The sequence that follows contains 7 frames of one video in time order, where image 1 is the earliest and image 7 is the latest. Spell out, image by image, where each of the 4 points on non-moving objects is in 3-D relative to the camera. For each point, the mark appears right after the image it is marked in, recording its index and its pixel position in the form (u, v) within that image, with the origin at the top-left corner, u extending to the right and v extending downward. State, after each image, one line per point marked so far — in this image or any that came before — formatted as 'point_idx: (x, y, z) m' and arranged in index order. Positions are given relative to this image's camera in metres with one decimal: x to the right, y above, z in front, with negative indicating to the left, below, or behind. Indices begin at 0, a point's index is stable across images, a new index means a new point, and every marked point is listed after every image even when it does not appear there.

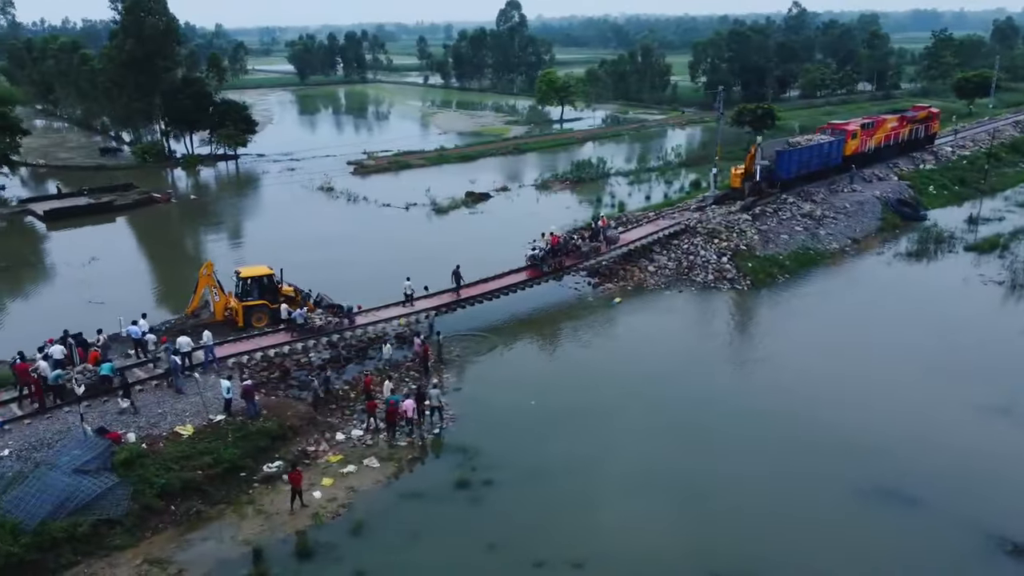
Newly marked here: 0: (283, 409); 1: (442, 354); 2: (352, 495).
0: (-4.4, -2.3, +15.3) m
1: (-1.8, -1.8, +19.4) m
2: (-2.7, -3.5, +13.5) m
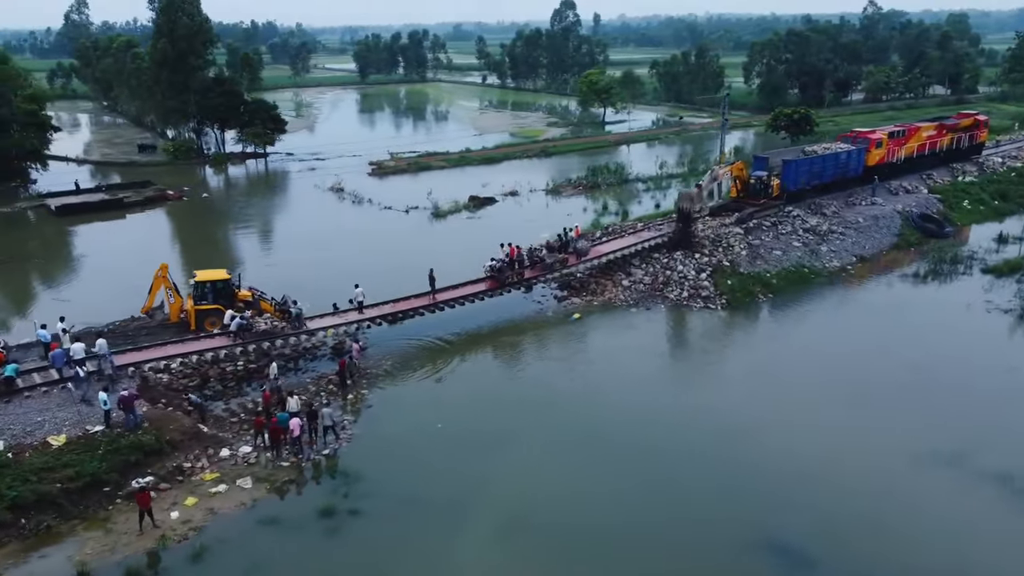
0: (-6.4, -2.5, +14.9) m
1: (-3.4, -2.1, +18.7) m
2: (-4.9, -3.8, +13.0) m
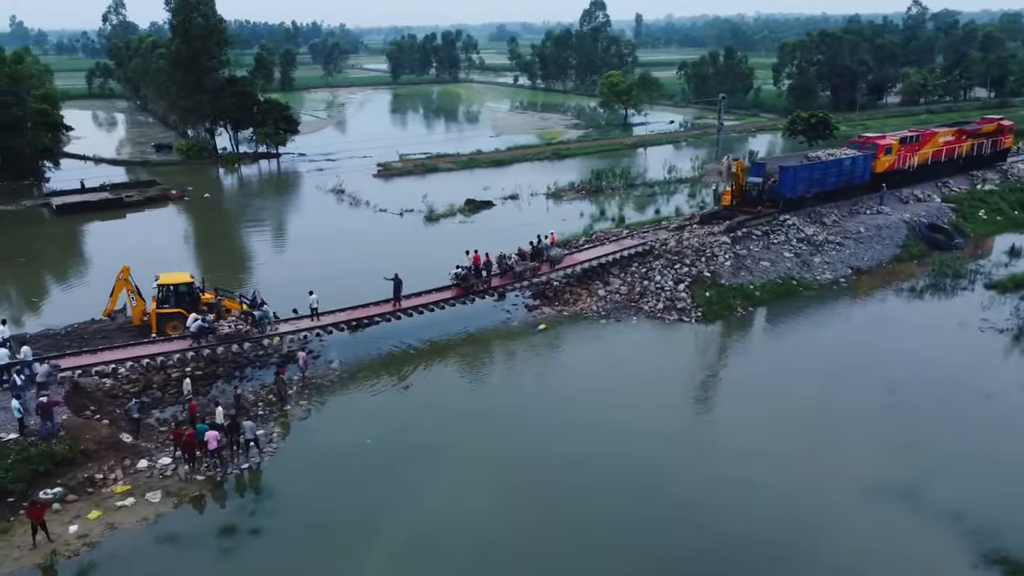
0: (-7.8, -2.6, +14.6) m
1: (-4.5, -2.2, +18.3) m
2: (-6.4, -3.9, +12.7) m
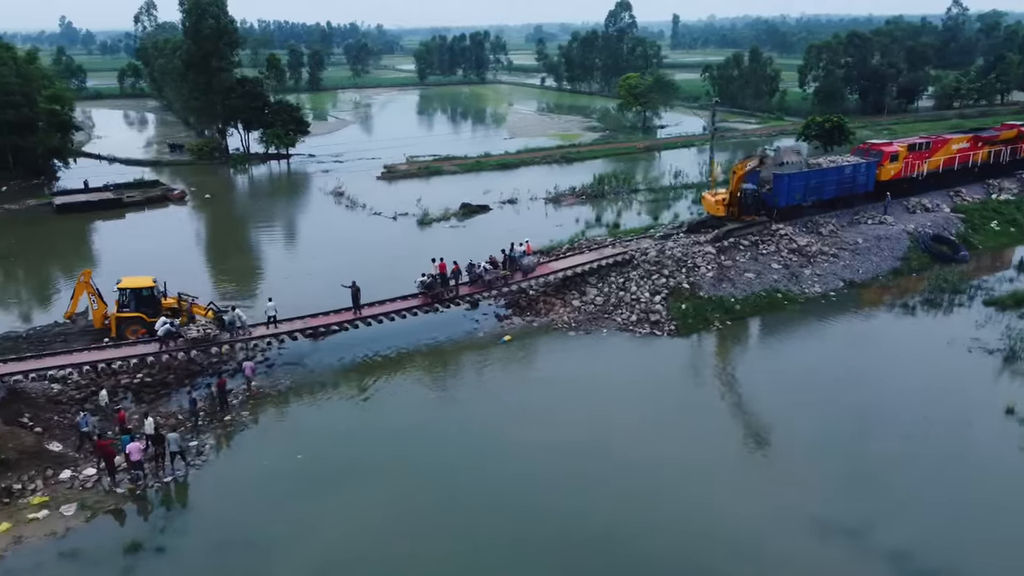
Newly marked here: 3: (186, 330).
0: (-9.0, -2.7, +14.4) m
1: (-5.6, -2.4, +17.9) m
2: (-7.8, -4.0, +12.4) m
3: (-8.1, -1.1, +19.7) m
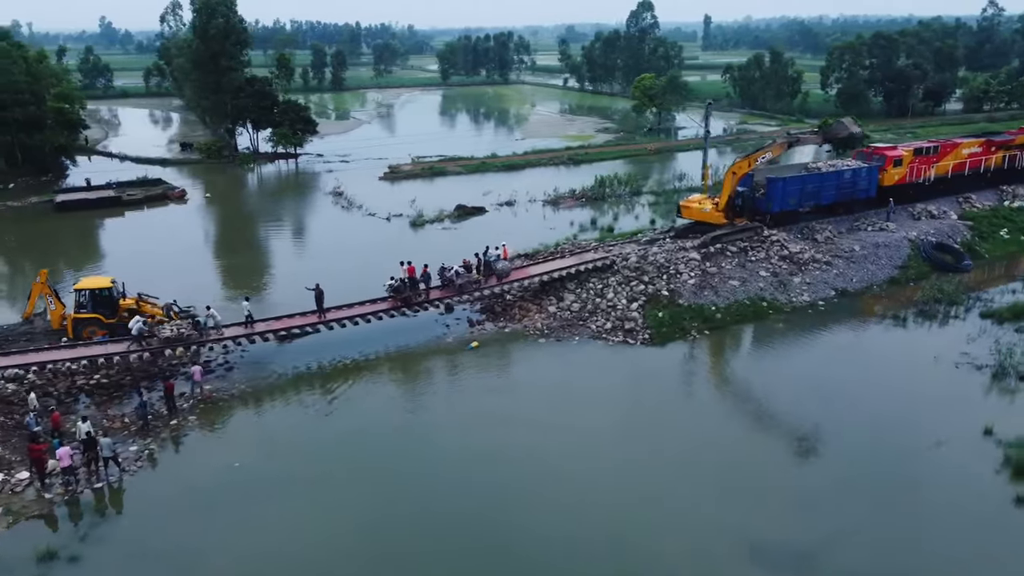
0: (-10.1, -2.7, +14.2) m
1: (-6.5, -2.5, +17.6) m
2: (-8.9, -4.0, +12.2) m
3: (-9.0, -1.1, +19.5) m
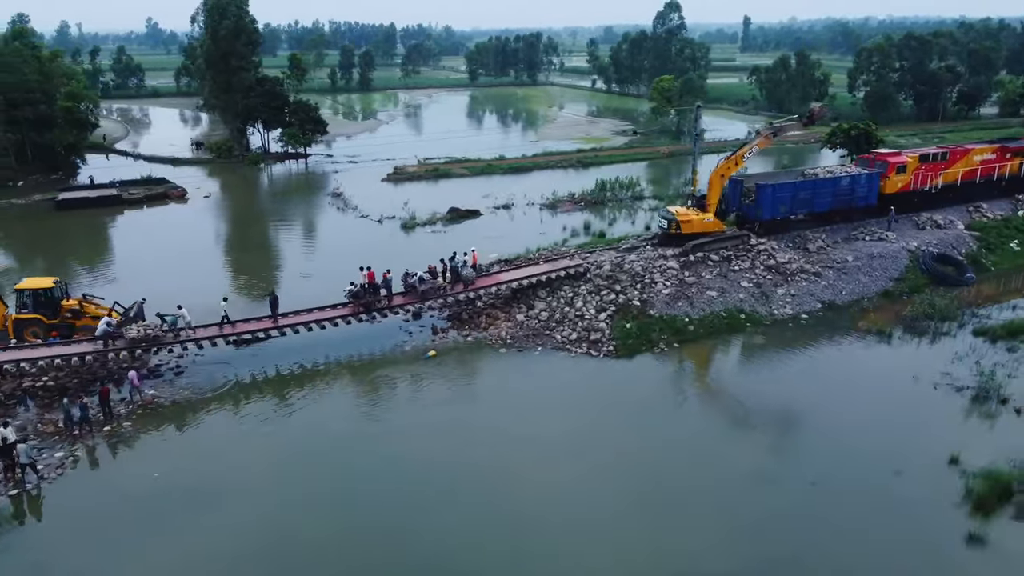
0: (-11.4, -2.7, +14.1) m
1: (-7.6, -2.5, +17.3) m
2: (-10.3, -4.1, +12.0) m
3: (-10.0, -1.1, +19.3) m
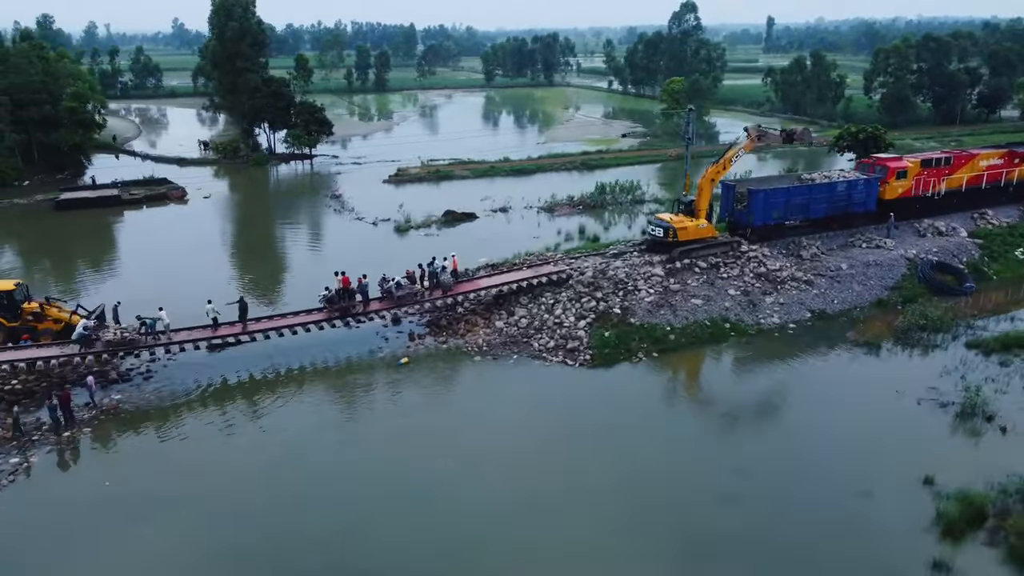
0: (-12.1, -2.8, +14.1) m
1: (-8.3, -2.6, +17.2) m
2: (-11.2, -4.1, +11.9) m
3: (-10.6, -1.2, +19.2) m
